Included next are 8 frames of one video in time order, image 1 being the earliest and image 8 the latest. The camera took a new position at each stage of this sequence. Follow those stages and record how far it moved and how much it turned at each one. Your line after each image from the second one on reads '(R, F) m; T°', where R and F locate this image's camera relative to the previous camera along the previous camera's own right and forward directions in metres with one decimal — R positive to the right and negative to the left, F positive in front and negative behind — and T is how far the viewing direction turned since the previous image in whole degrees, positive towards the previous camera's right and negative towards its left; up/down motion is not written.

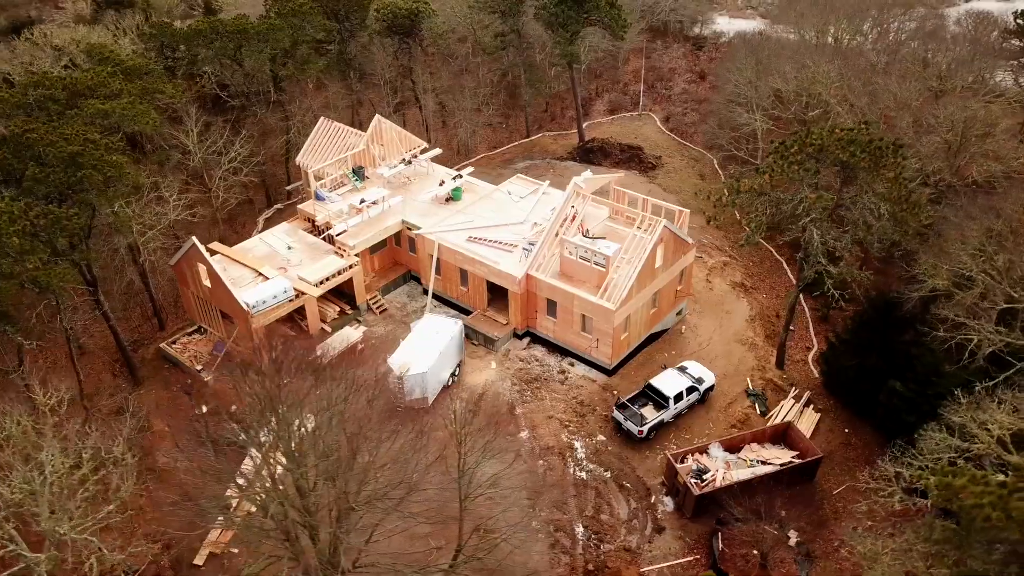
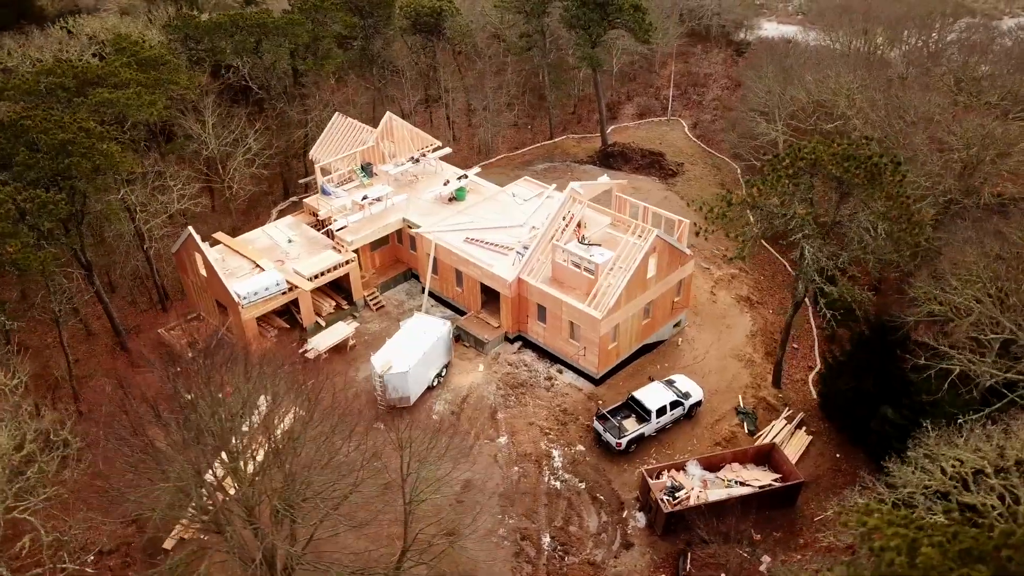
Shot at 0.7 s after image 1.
(+2.0, +0.3) m; -4°
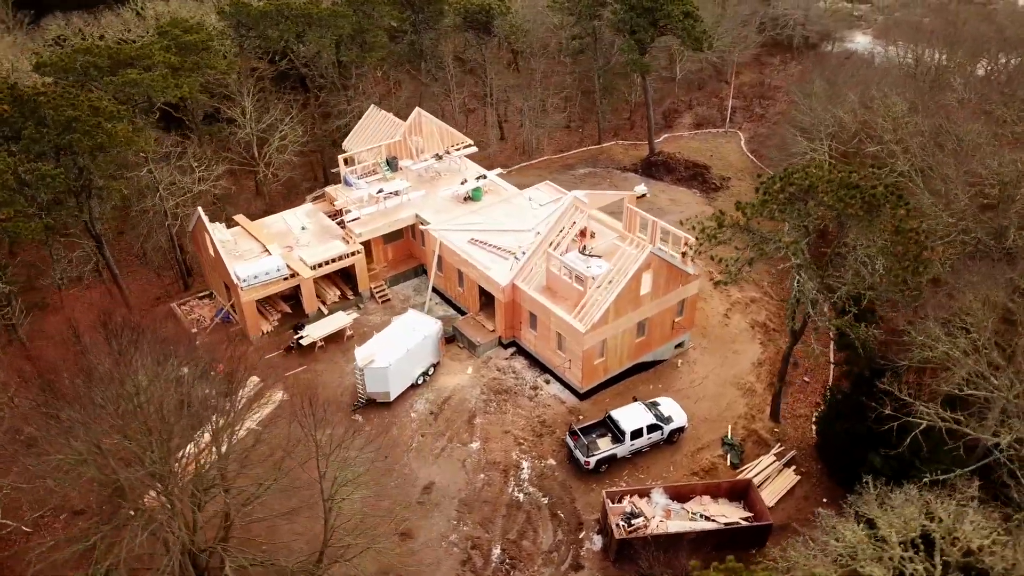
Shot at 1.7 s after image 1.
(+3.1, +0.5) m; -7°
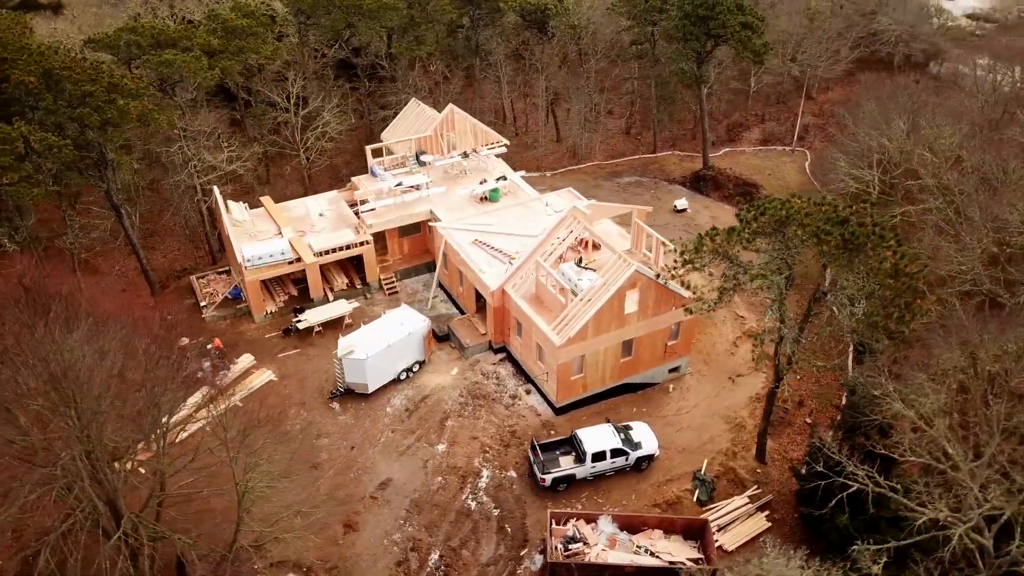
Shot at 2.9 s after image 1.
(+3.6, +0.6) m; -8°
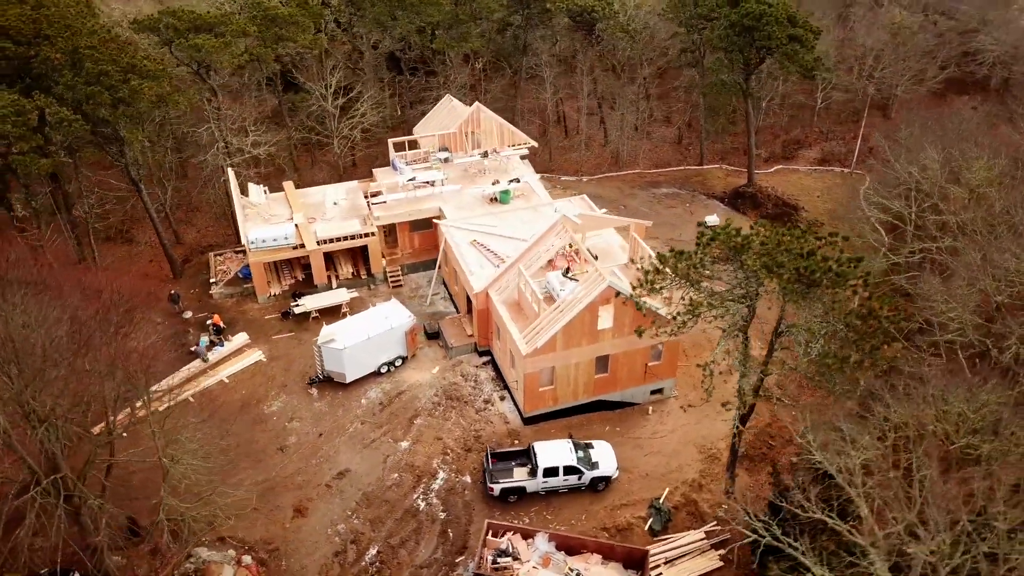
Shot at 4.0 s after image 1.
(+3.5, +0.5) m; -7°
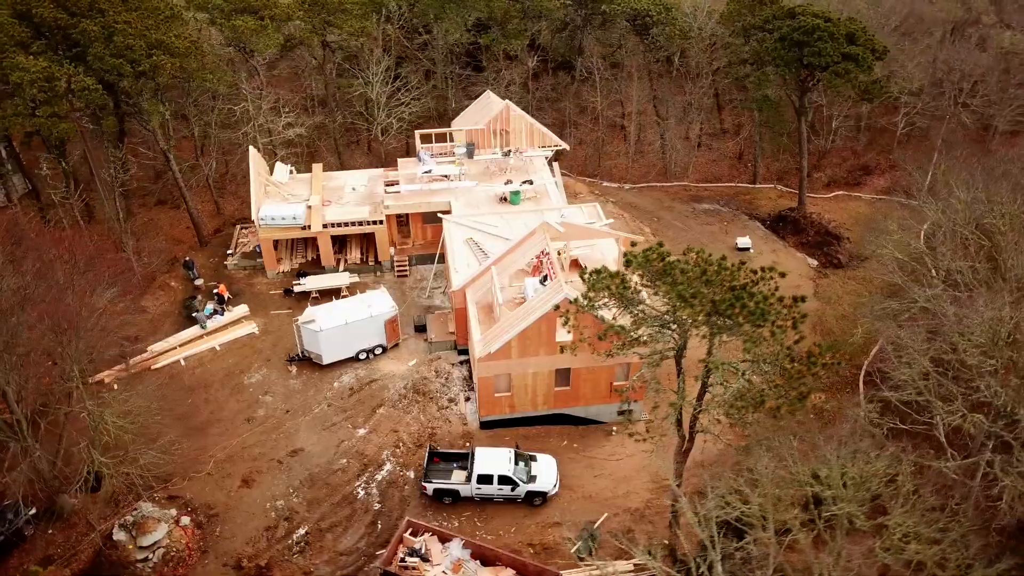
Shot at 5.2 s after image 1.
(+4.3, +0.6) m; -9°
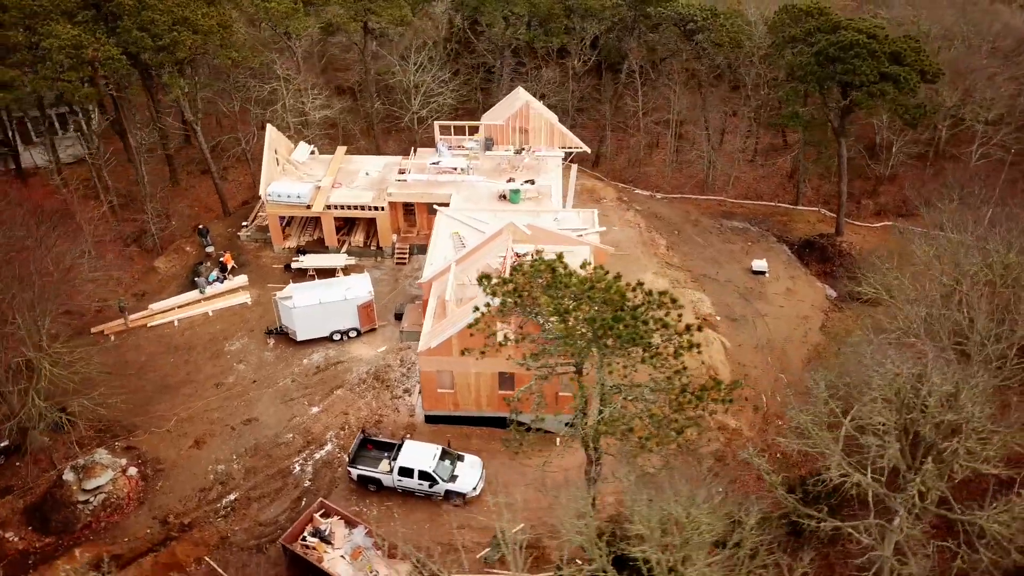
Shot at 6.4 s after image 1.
(+4.5, +0.6) m; -9°
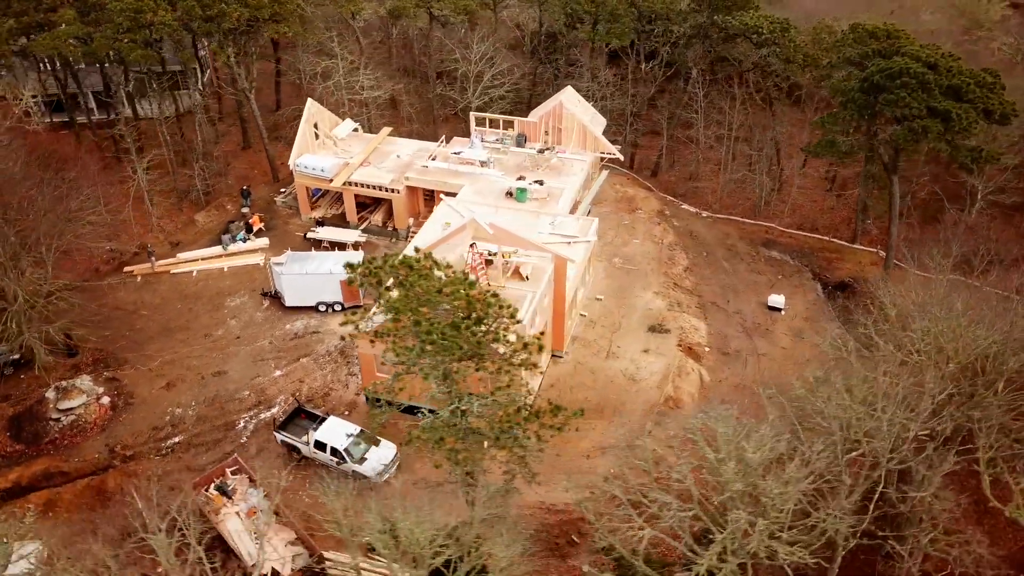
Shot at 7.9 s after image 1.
(+5.9, +0.8) m; -12°
